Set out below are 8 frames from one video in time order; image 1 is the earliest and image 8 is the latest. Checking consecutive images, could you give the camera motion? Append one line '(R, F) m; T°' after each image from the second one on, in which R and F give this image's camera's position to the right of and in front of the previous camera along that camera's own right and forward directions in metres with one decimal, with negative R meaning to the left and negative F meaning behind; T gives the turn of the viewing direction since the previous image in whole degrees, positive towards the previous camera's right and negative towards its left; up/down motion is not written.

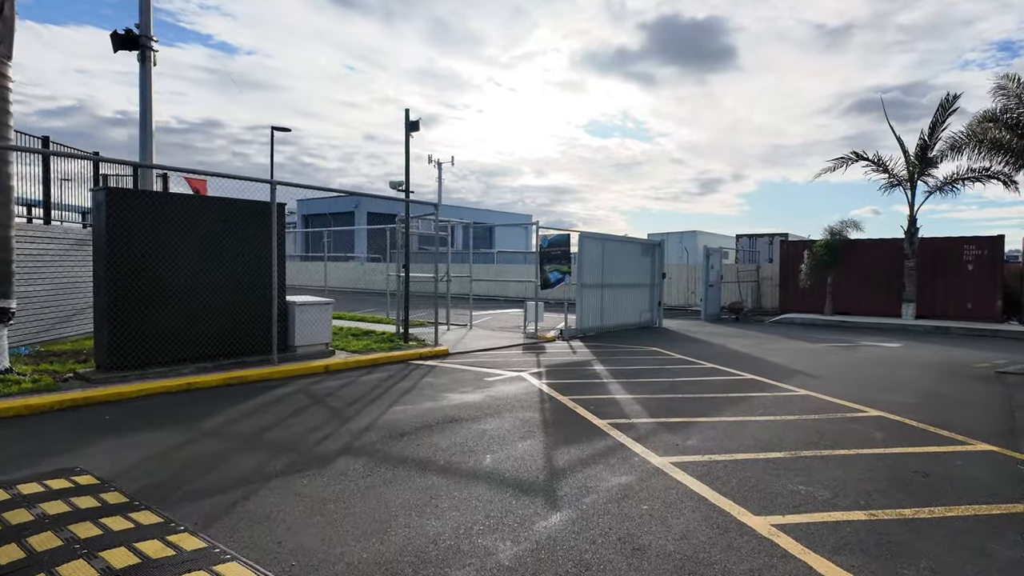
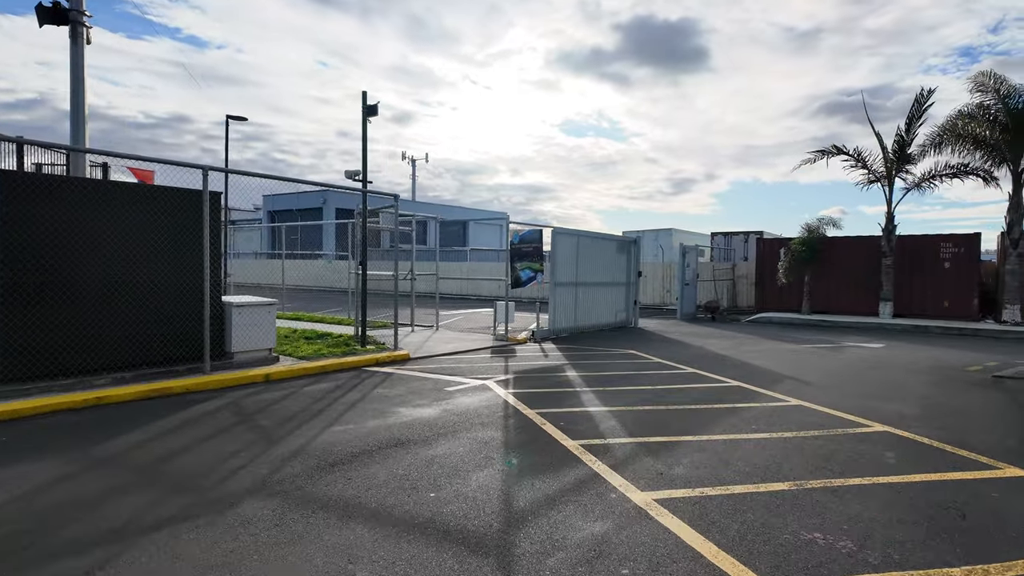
(+0.2, +0.9) m; +2°
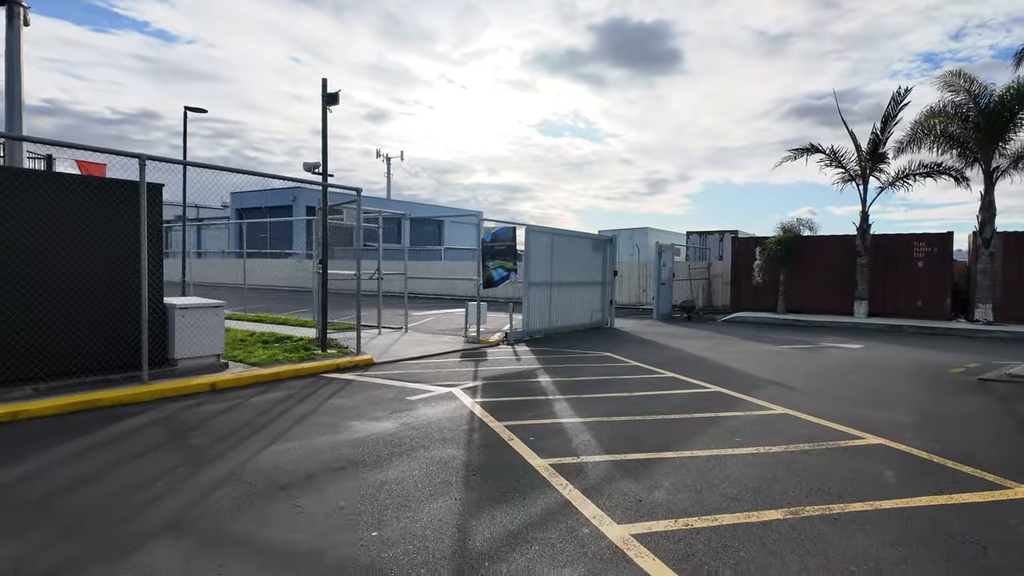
(+0.1, +0.6) m; +2°
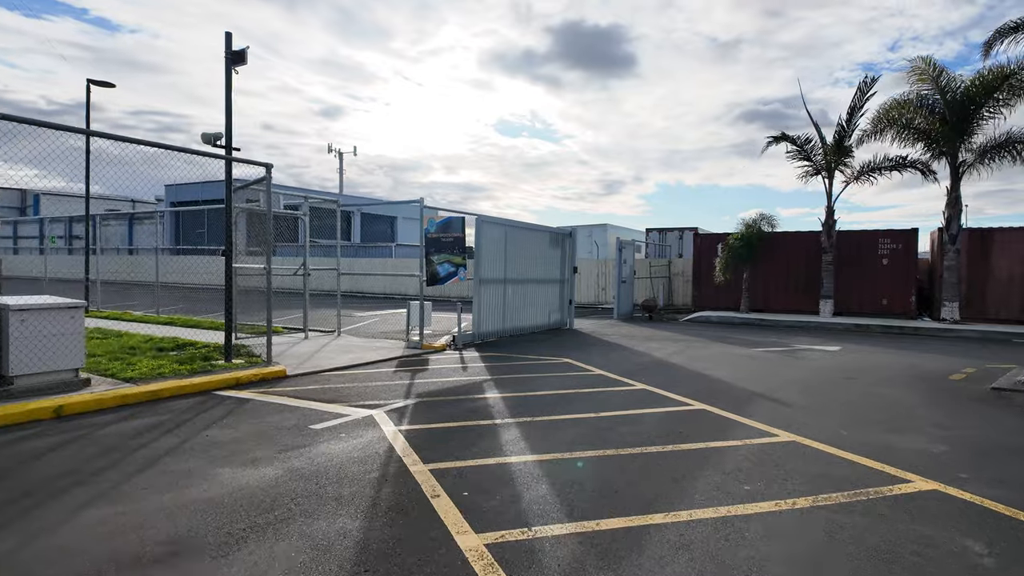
(+0.2, +1.5) m; +4°
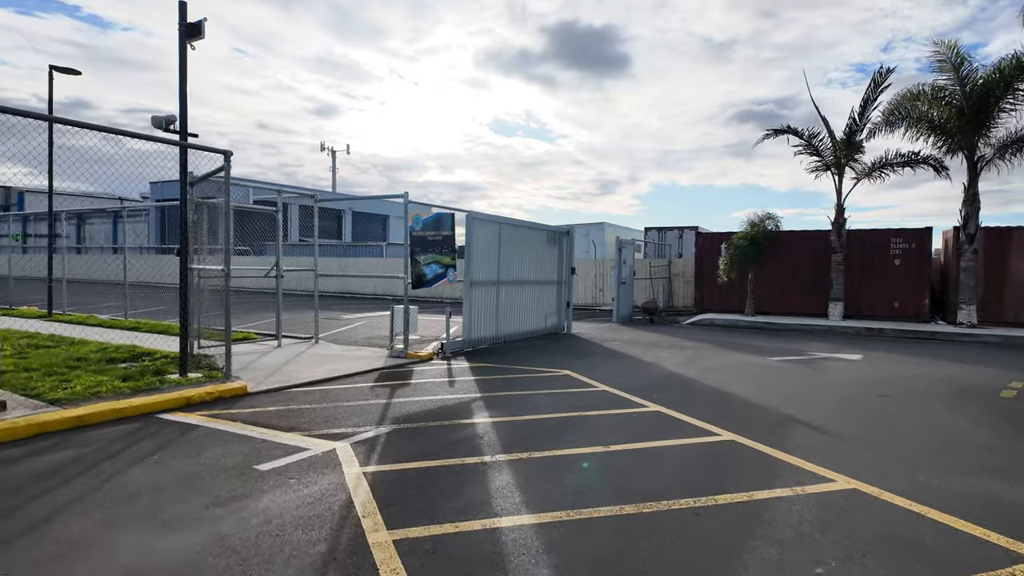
(0.0, +1.0) m; +1°
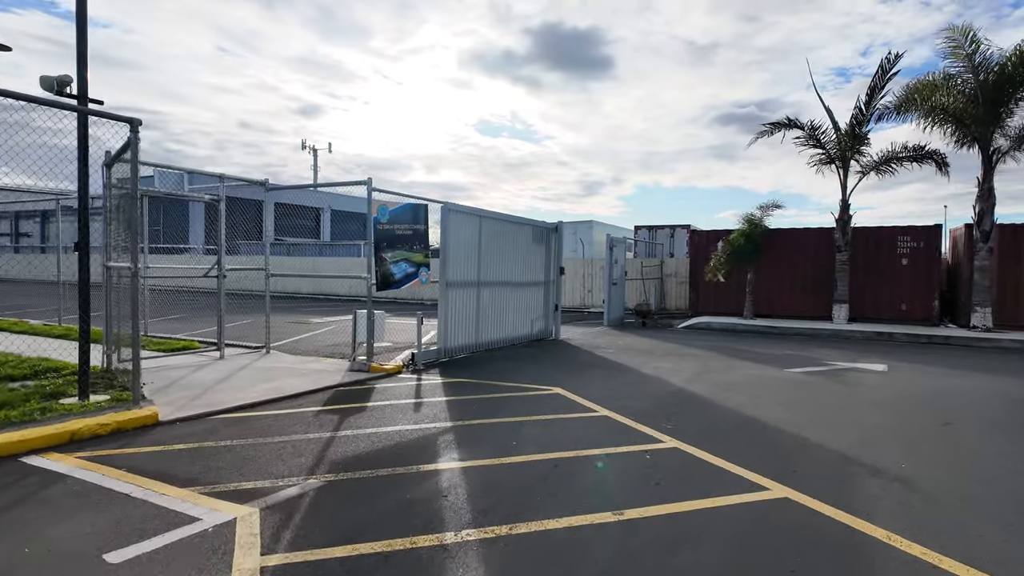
(+0.1, +1.4) m; +1°
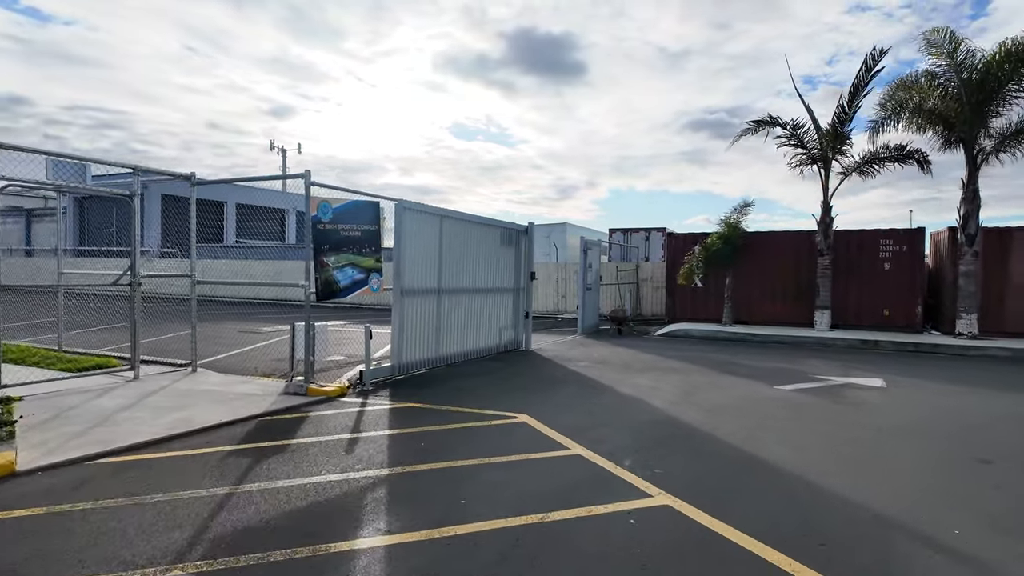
(+0.2, +1.1) m; +2°
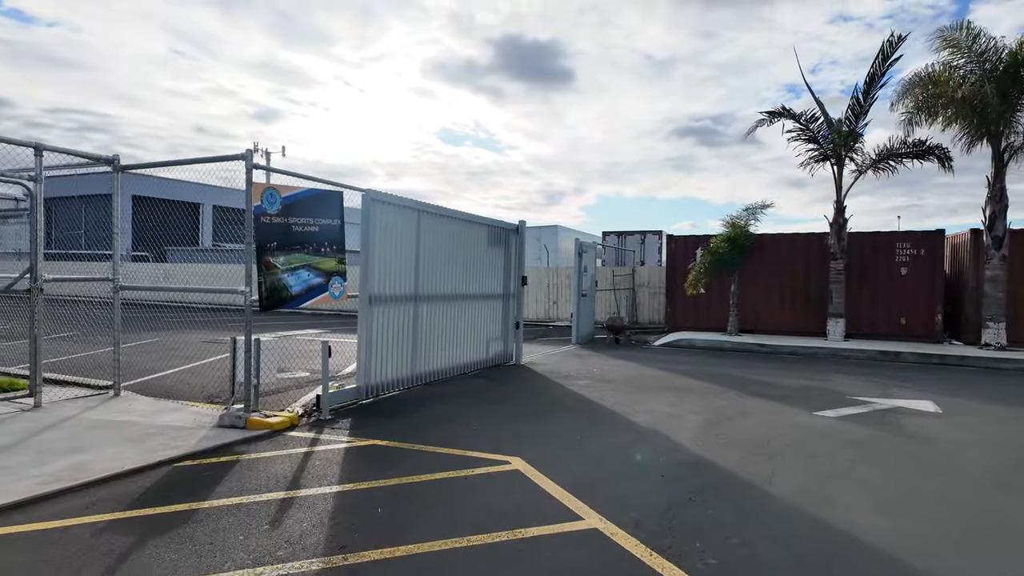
(0.0, +1.4) m; +1°
